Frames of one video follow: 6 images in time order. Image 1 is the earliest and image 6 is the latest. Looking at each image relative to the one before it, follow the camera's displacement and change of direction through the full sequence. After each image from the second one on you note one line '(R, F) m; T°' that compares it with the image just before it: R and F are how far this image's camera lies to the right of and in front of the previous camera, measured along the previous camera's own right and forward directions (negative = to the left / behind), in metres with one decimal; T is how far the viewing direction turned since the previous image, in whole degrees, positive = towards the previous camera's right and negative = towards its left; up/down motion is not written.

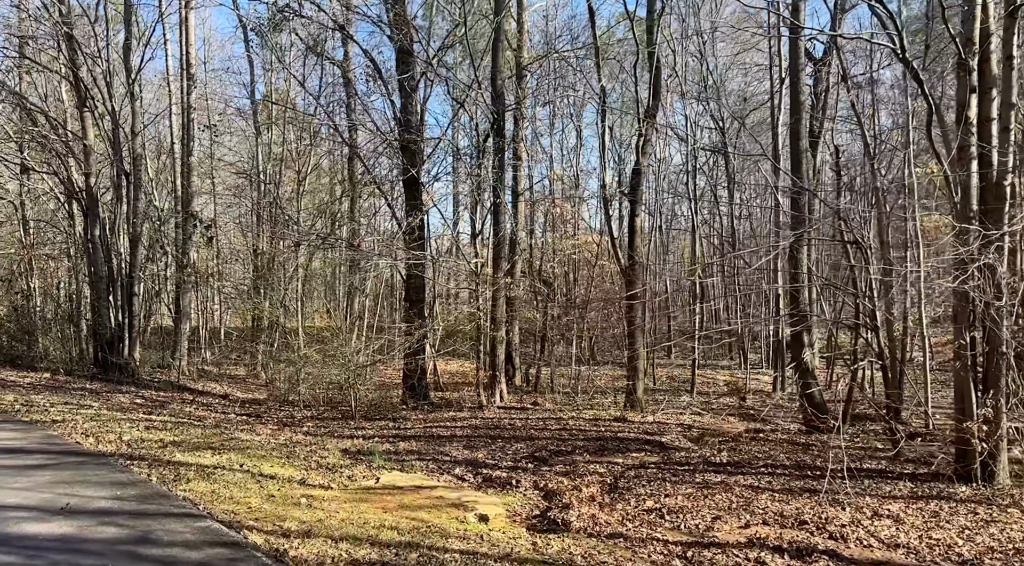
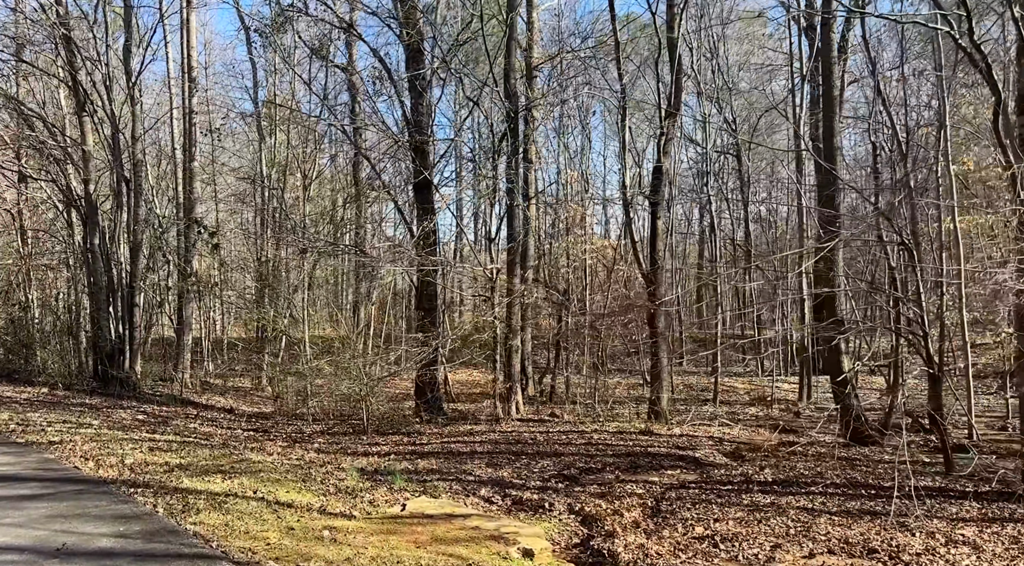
(-0.3, +0.7) m; 0°
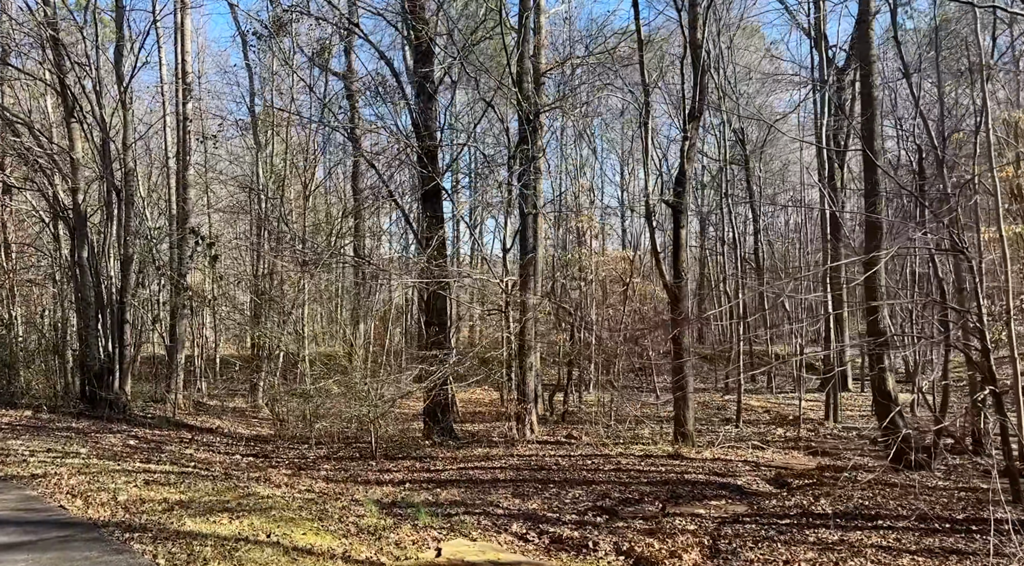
(-0.5, +1.0) m; +1°
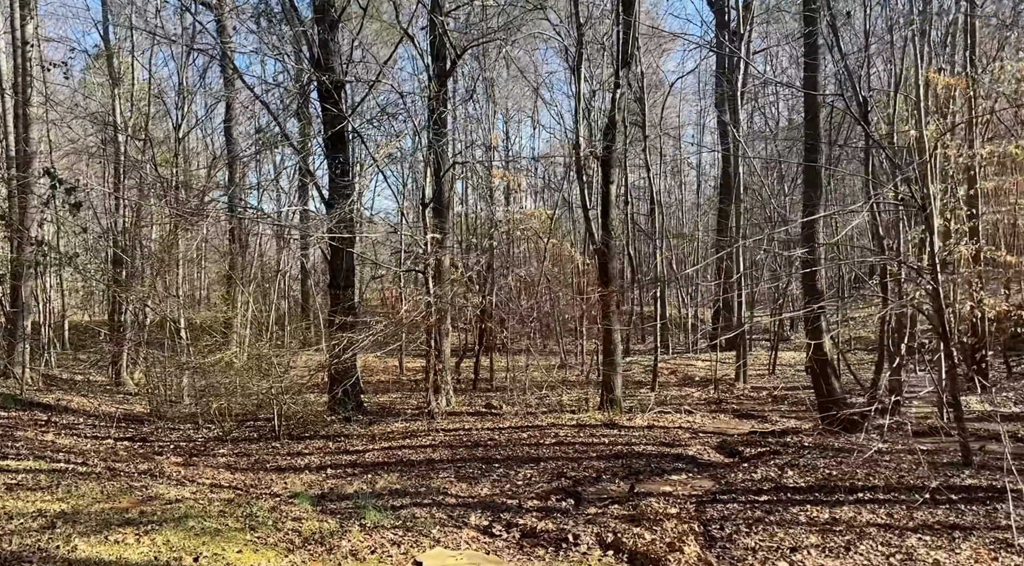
(-0.9, +1.4) m; +9°
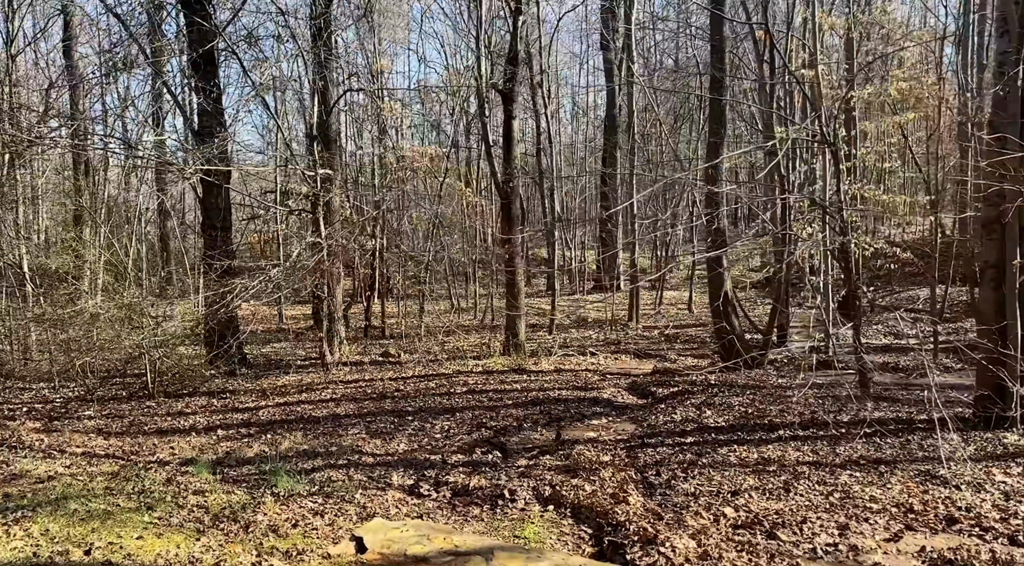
(-0.5, +0.6) m; +9°
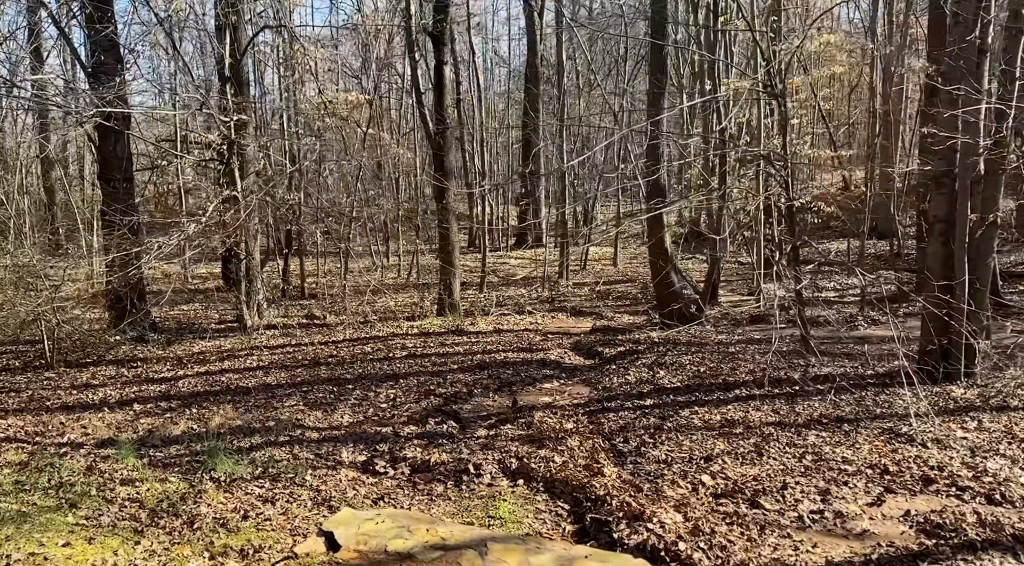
(-0.4, +0.6) m; +6°
